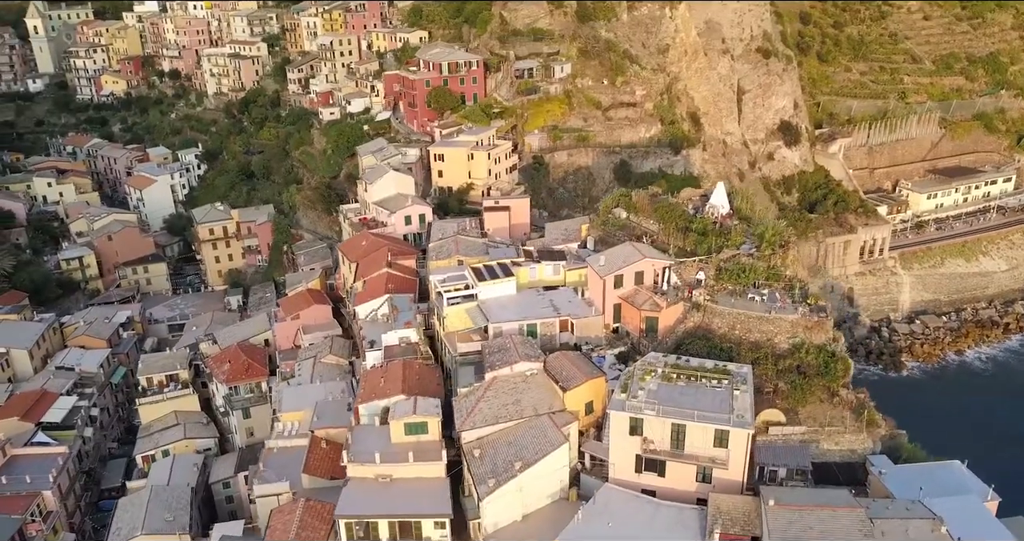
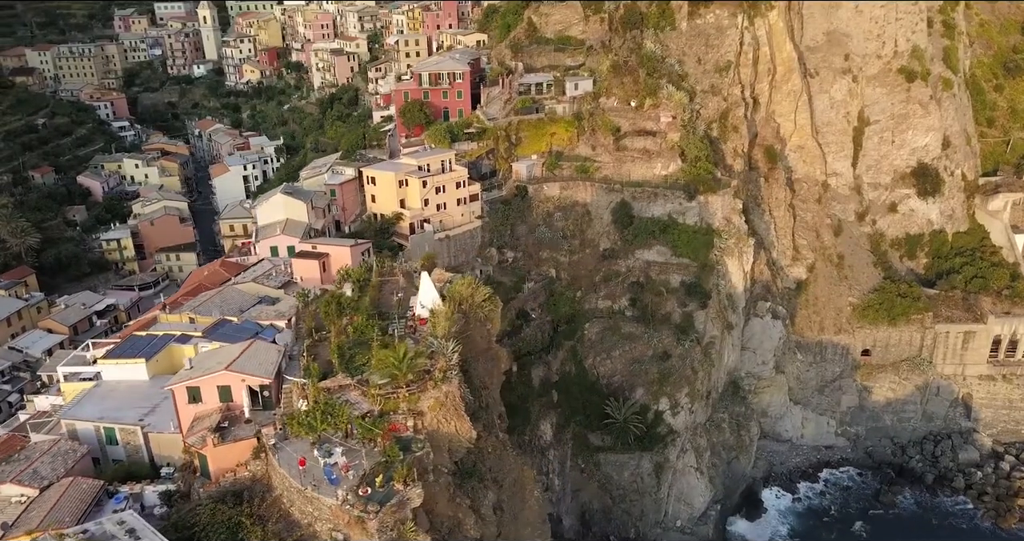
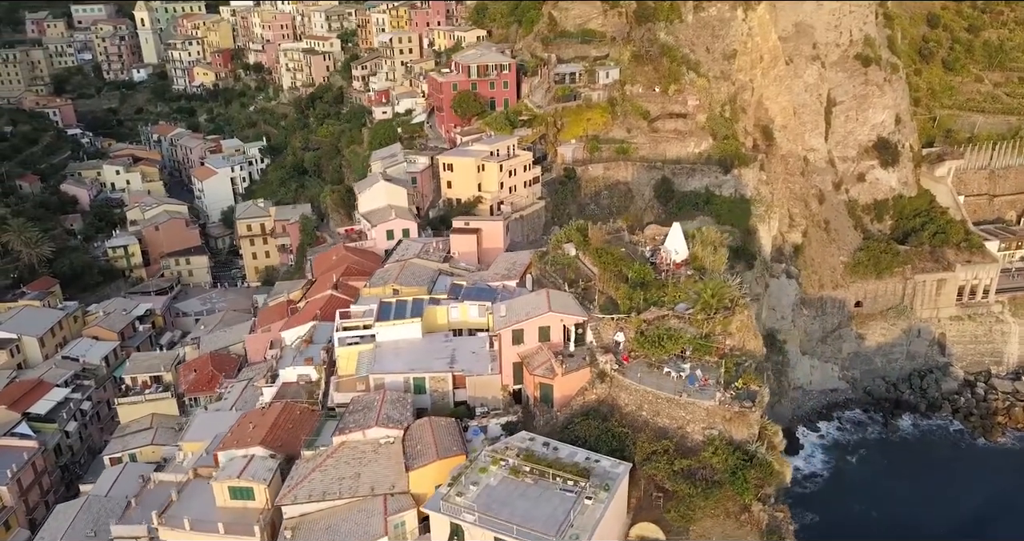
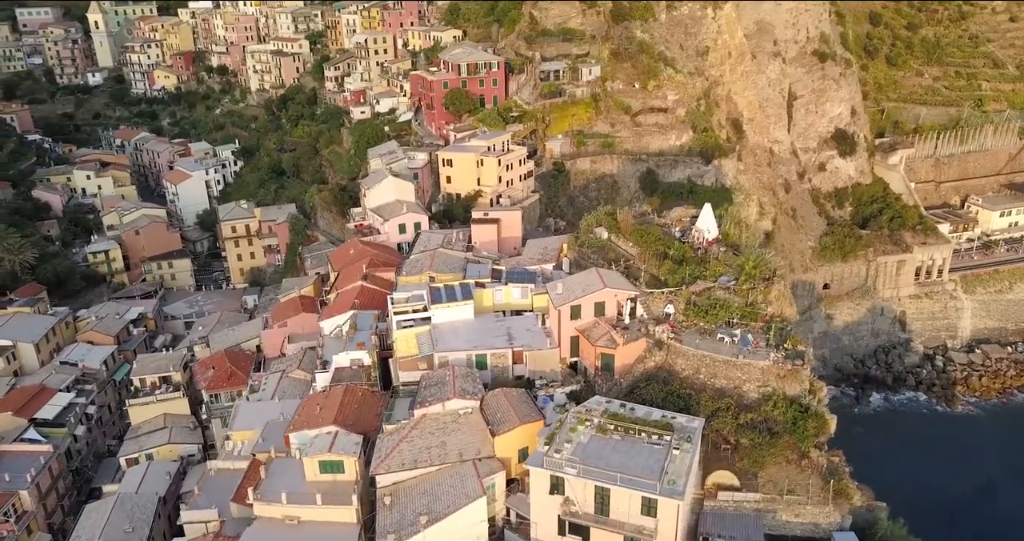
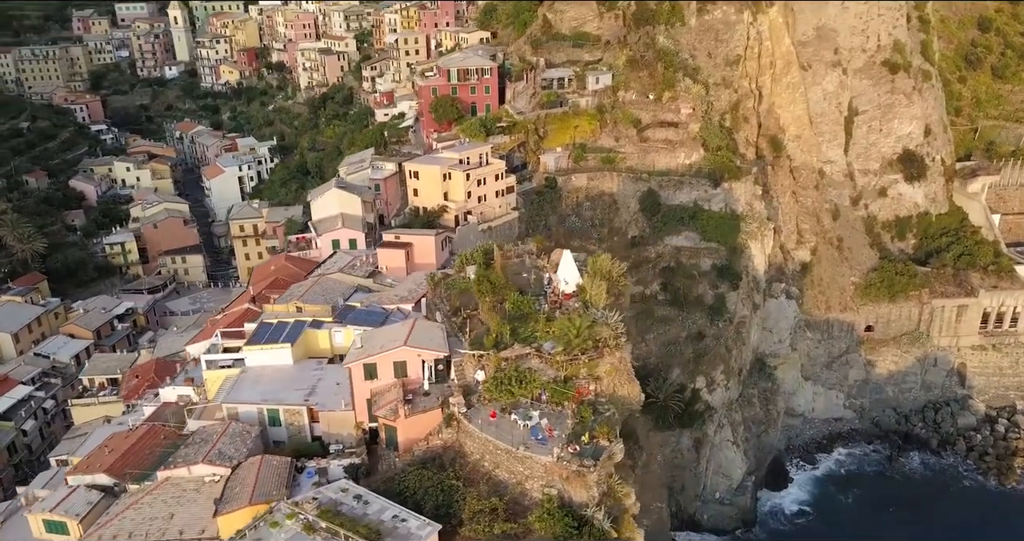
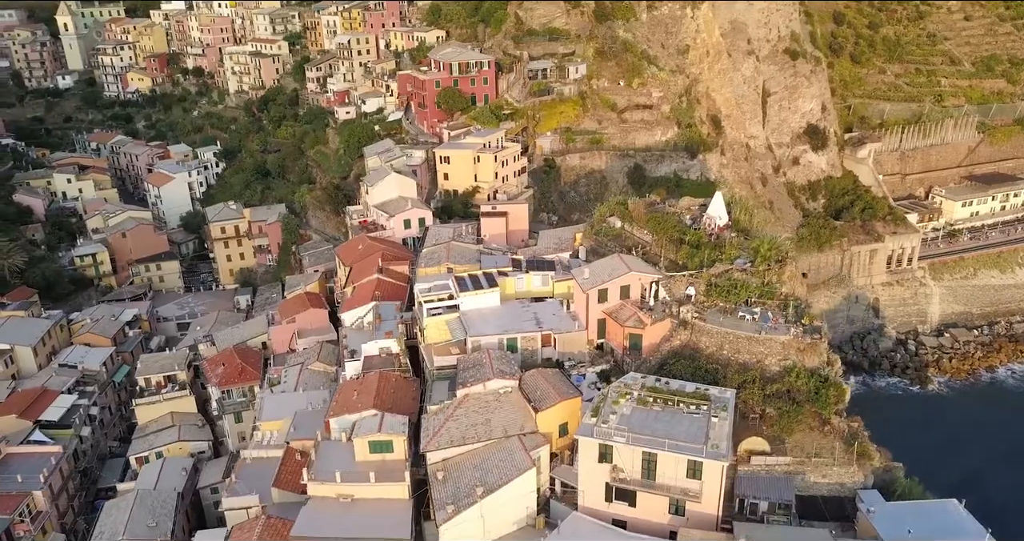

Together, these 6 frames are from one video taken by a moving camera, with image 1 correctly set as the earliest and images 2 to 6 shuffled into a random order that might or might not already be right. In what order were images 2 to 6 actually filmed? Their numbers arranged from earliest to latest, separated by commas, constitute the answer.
6, 4, 3, 5, 2
